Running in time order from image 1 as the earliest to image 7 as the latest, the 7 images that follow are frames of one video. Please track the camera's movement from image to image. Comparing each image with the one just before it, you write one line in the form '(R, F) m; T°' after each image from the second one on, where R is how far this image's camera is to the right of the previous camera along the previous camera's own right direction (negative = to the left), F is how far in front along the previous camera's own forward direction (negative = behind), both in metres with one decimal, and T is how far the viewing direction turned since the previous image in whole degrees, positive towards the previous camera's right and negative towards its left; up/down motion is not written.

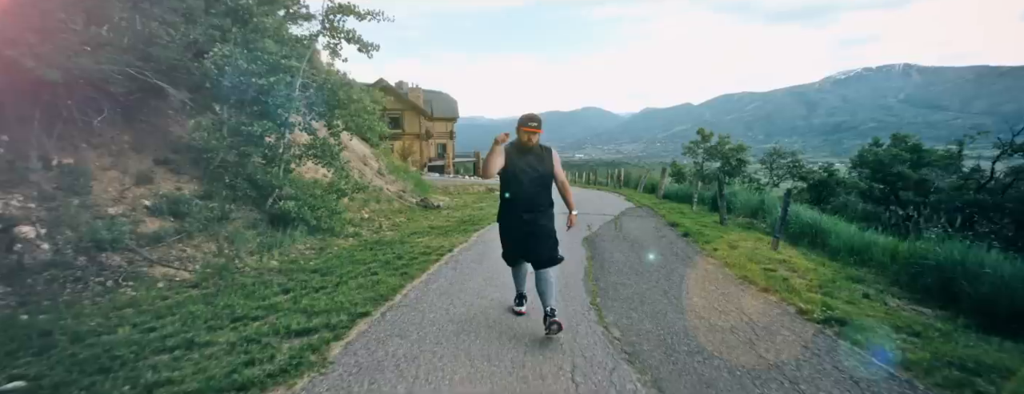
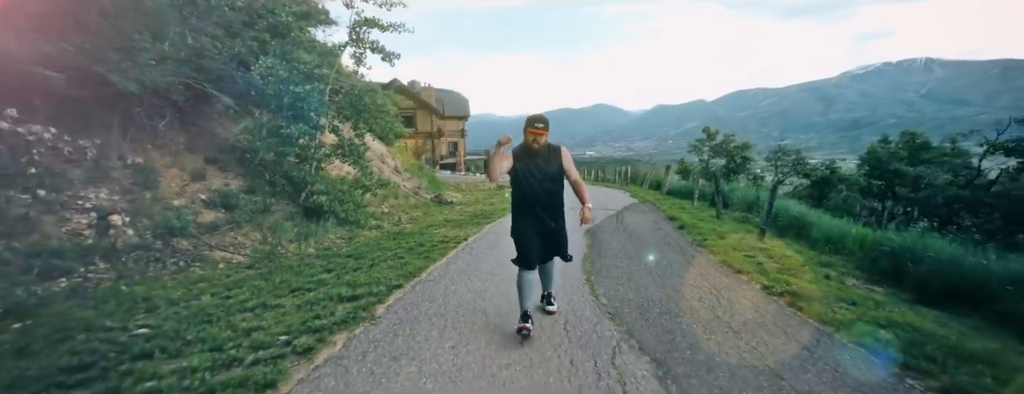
(0.0, -0.8) m; -2°
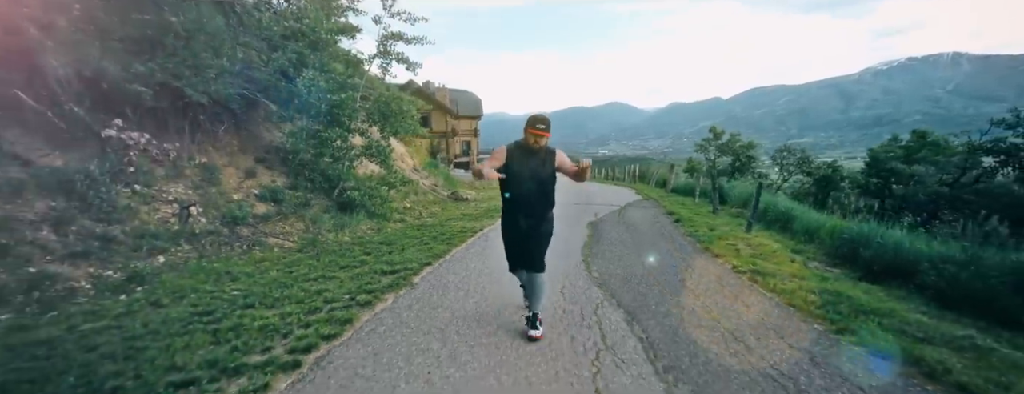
(0.0, -1.0) m; -2°
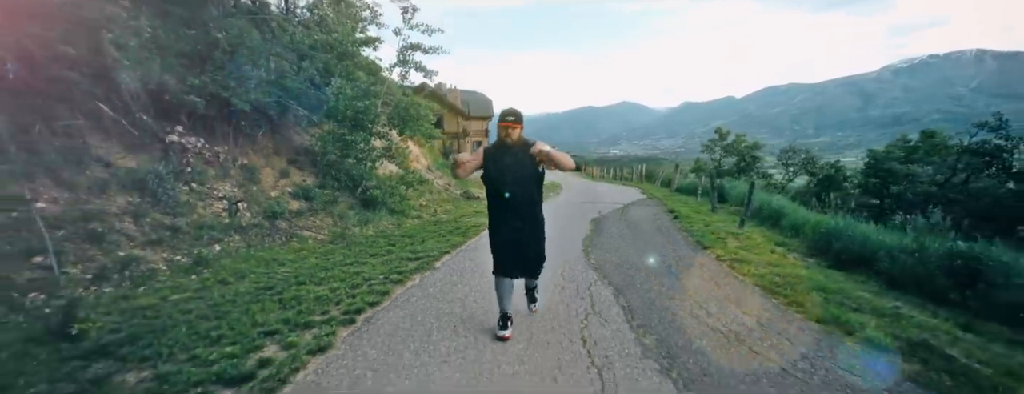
(0.0, -0.8) m; -2°
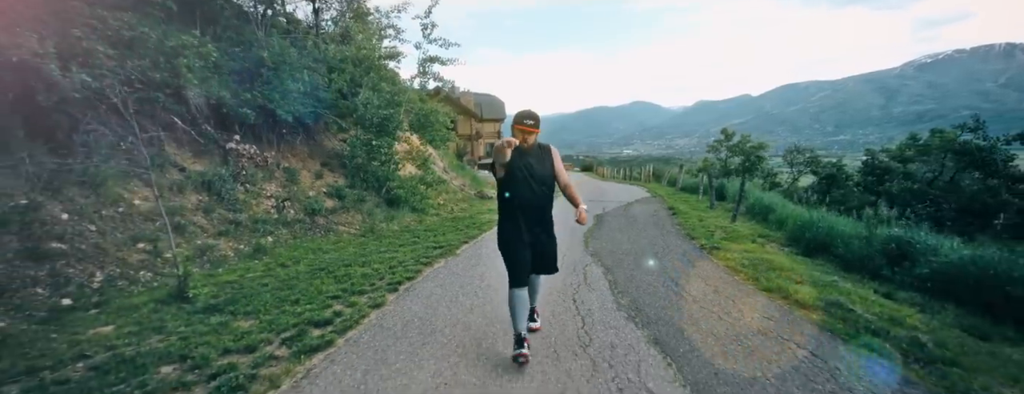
(+0.1, -1.0) m; -2°
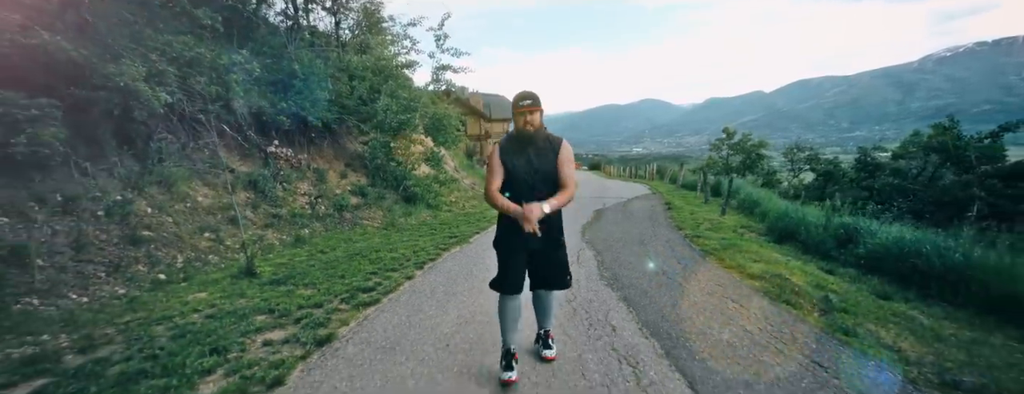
(+0.1, -1.0) m; -1°
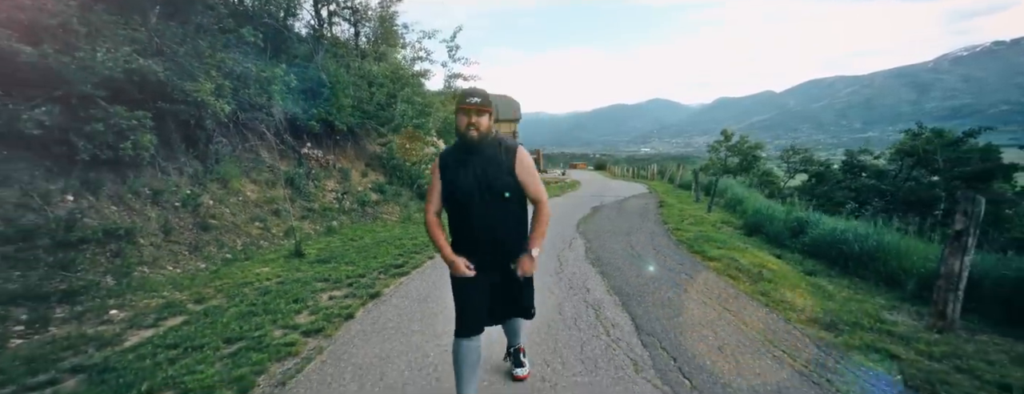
(+0.1, -1.2) m; -1°
